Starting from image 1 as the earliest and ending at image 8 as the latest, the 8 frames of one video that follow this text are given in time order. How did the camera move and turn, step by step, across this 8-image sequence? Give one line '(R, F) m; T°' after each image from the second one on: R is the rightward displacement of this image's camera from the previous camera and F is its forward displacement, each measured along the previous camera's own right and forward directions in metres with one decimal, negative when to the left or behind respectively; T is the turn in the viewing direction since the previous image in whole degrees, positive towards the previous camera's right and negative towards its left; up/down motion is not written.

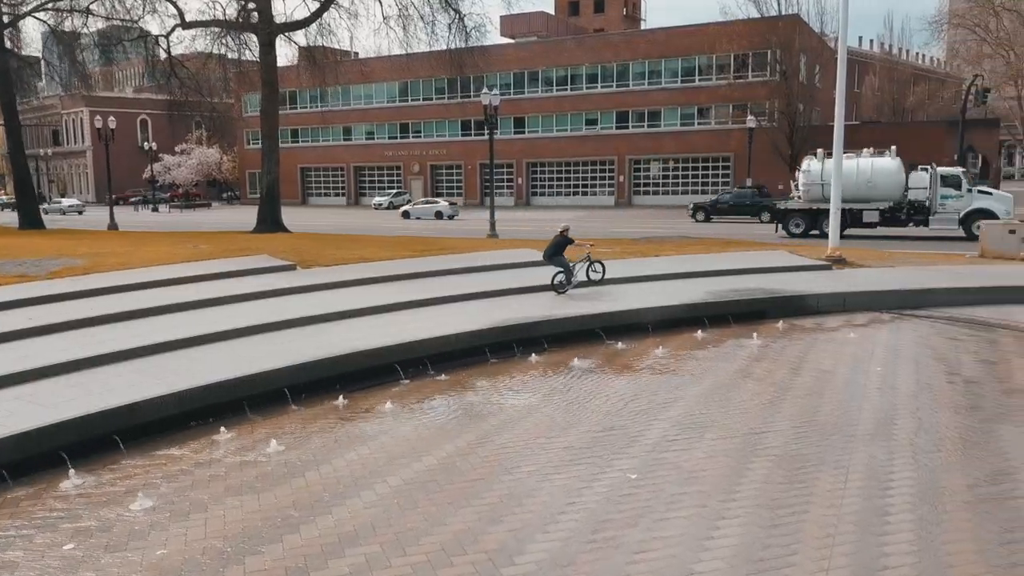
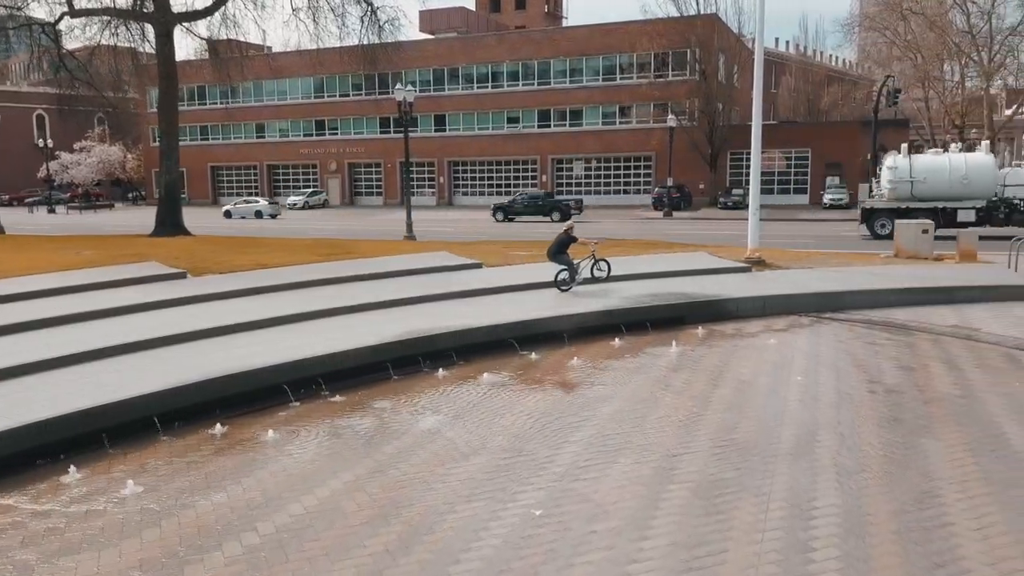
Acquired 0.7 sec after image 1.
(+0.3, +0.8) m; +5°
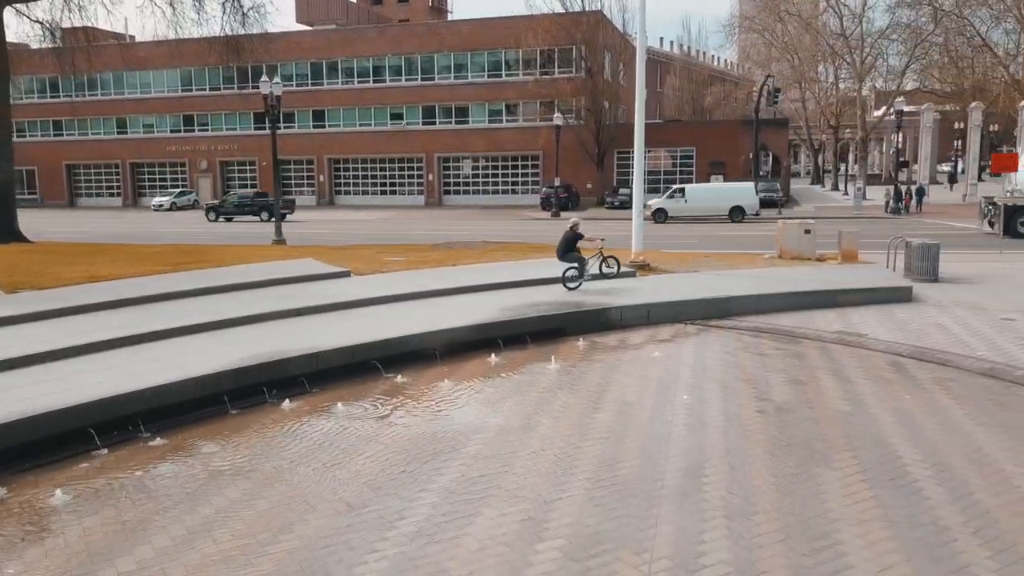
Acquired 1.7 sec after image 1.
(+0.4, +1.2) m; +7°
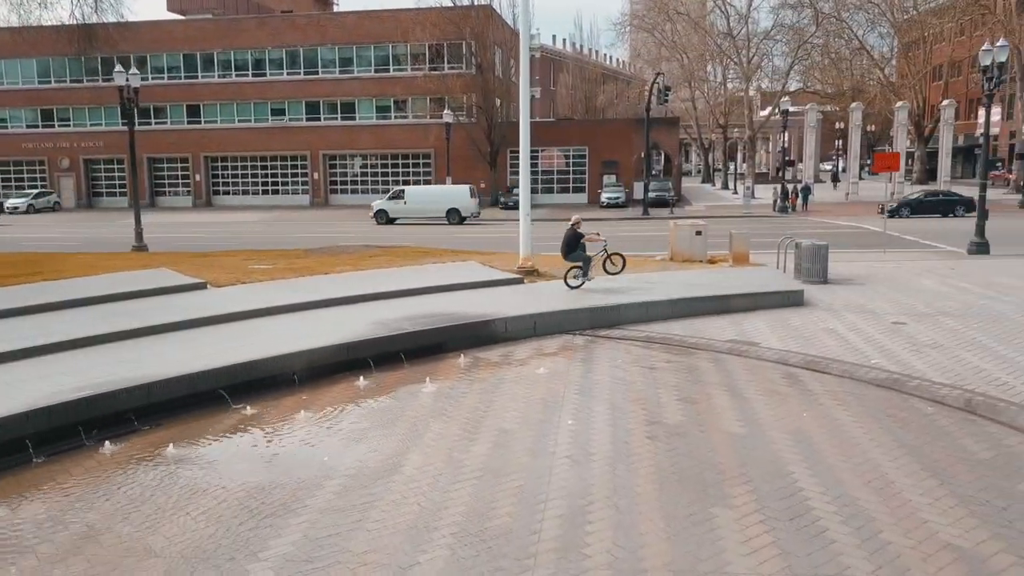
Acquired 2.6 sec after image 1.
(+0.4, +1.1) m; +7°
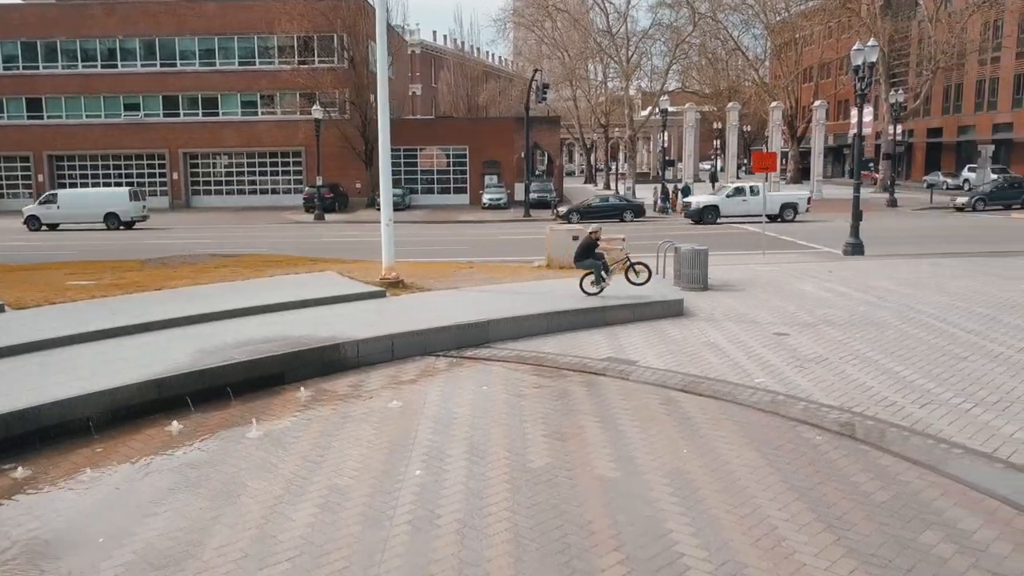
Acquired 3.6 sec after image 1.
(+0.5, +1.3) m; +7°
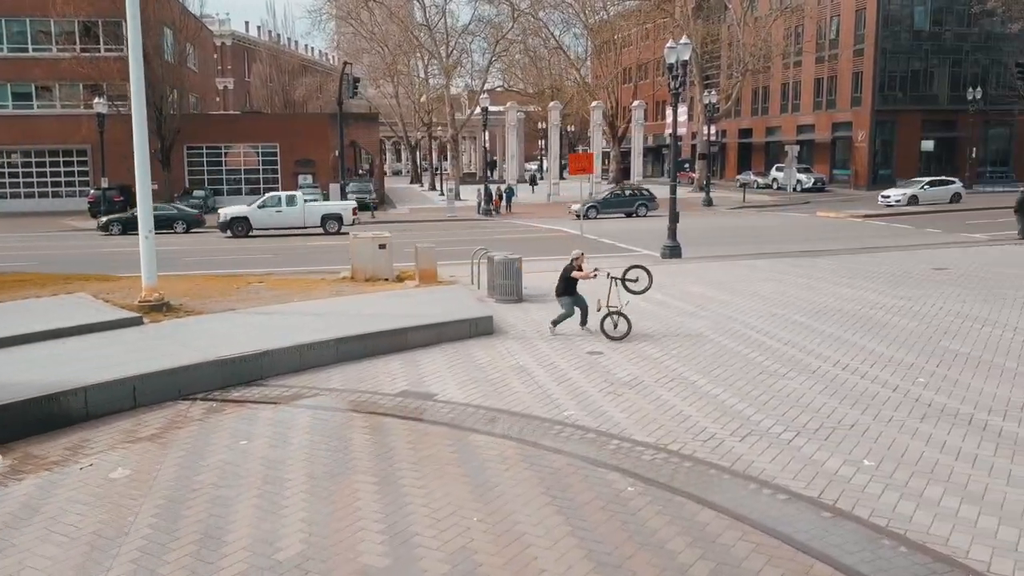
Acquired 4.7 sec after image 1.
(+0.7, +1.5) m; +11°
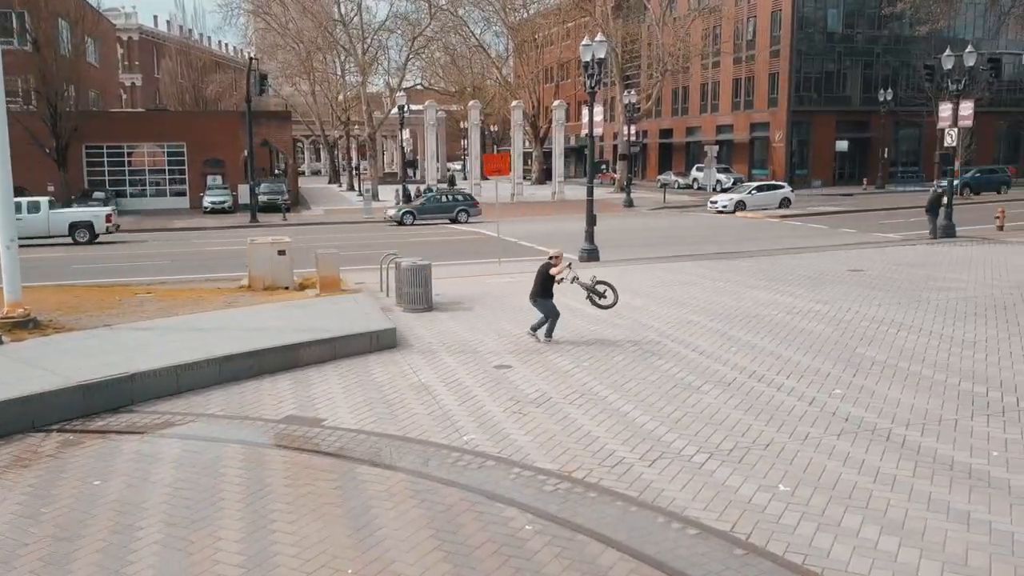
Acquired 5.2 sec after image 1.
(+0.4, +0.7) m; +5°
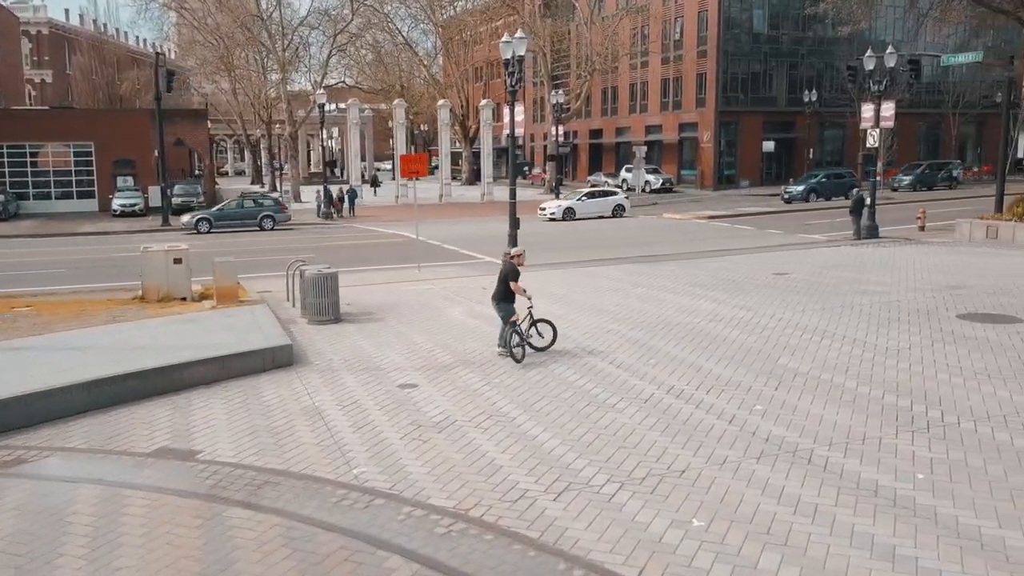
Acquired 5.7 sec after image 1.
(+0.4, +0.7) m; +4°
